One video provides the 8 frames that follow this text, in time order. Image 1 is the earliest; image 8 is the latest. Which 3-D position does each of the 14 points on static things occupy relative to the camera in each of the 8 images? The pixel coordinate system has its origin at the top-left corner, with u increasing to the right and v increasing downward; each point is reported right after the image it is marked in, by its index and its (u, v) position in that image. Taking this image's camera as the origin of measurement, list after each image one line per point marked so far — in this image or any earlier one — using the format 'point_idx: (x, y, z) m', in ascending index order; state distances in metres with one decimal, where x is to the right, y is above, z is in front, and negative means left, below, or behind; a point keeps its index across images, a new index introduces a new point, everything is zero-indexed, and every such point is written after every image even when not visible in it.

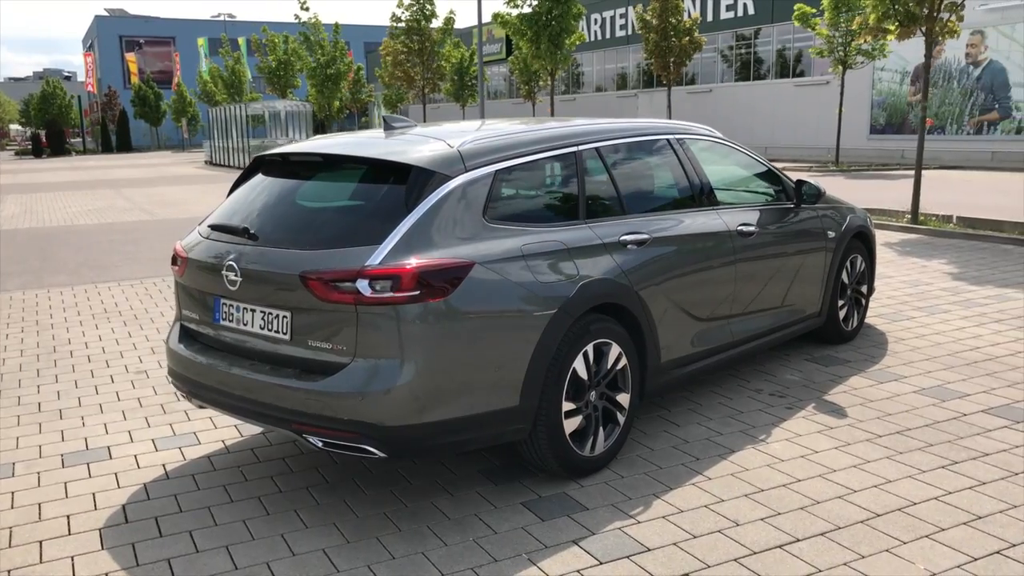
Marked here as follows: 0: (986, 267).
0: (+5.0, +0.2, +9.5) m
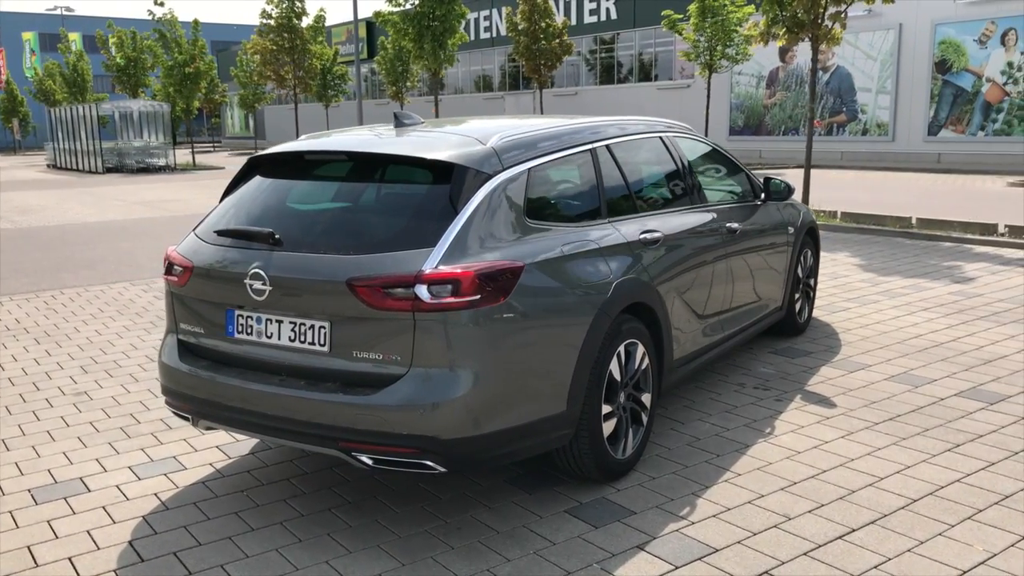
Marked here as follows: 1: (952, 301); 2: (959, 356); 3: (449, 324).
0: (+4.2, +0.3, +10.1) m
1: (+3.9, -0.1, +7.9) m
2: (+3.0, -0.5, +6.1) m
3: (-0.2, -0.1, +3.3) m
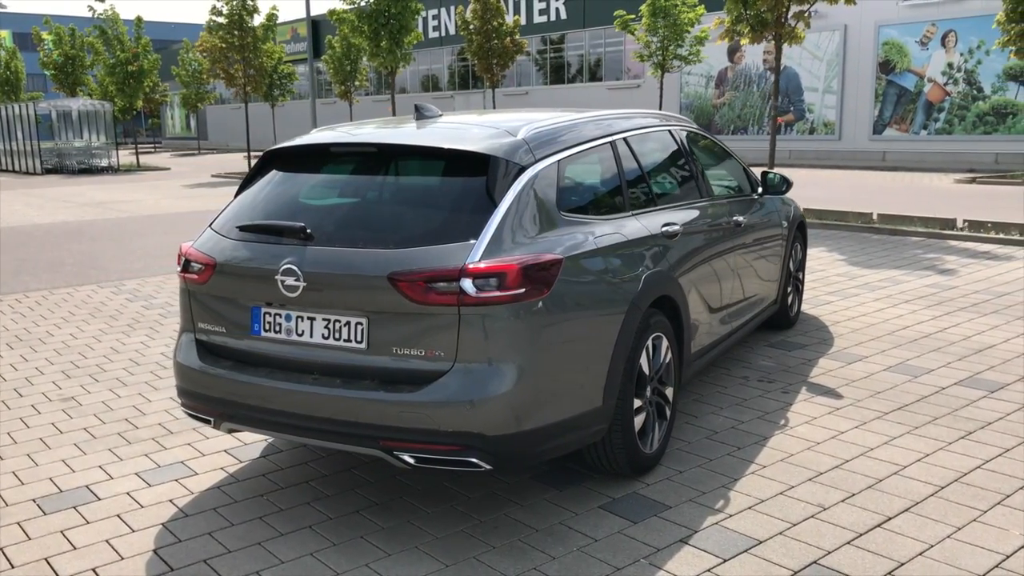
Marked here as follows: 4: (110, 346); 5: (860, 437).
0: (+3.9, +0.4, +10.2) m
1: (+3.7, -0.1, +8.1) m
2: (+3.0, -0.4, +6.2) m
3: (-0.1, -0.1, +3.2) m
4: (-3.0, -0.4, +6.8) m
5: (+1.7, -0.7, +4.5) m
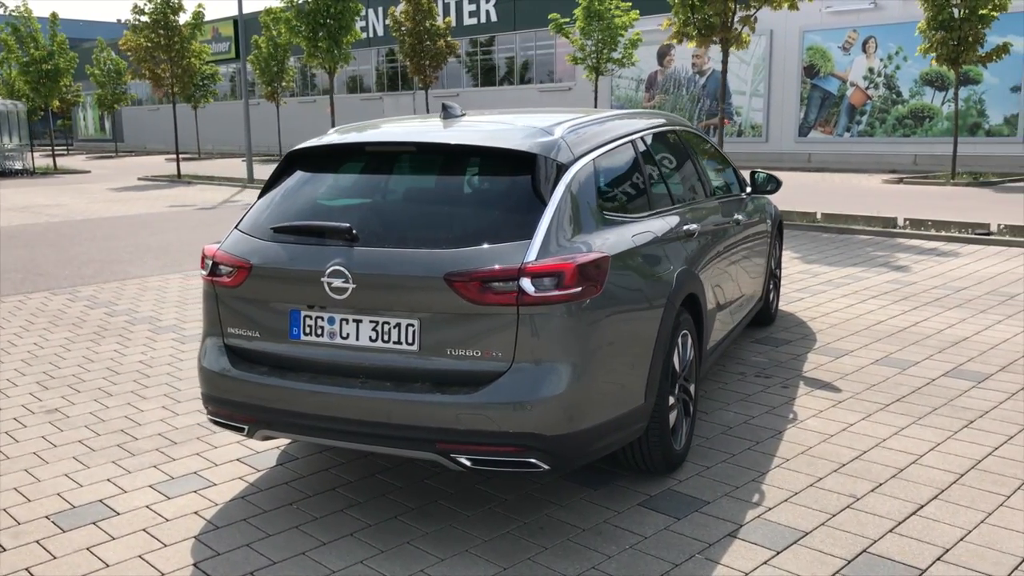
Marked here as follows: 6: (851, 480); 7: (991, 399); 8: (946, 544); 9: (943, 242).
0: (+3.5, +0.4, +10.5) m
1: (+3.5, 0.0, +8.3) m
2: (+3.0, -0.4, +6.5) m
3: (+0.1, -0.1, +3.2) m
4: (-3.1, -0.5, +6.5) m
5: (+1.8, -0.7, +4.7) m
6: (+1.5, -0.9, +4.0) m
7: (+2.7, -0.6, +5.1) m
8: (+1.6, -1.0, +3.4) m
9: (+5.4, +0.6, +11.4) m
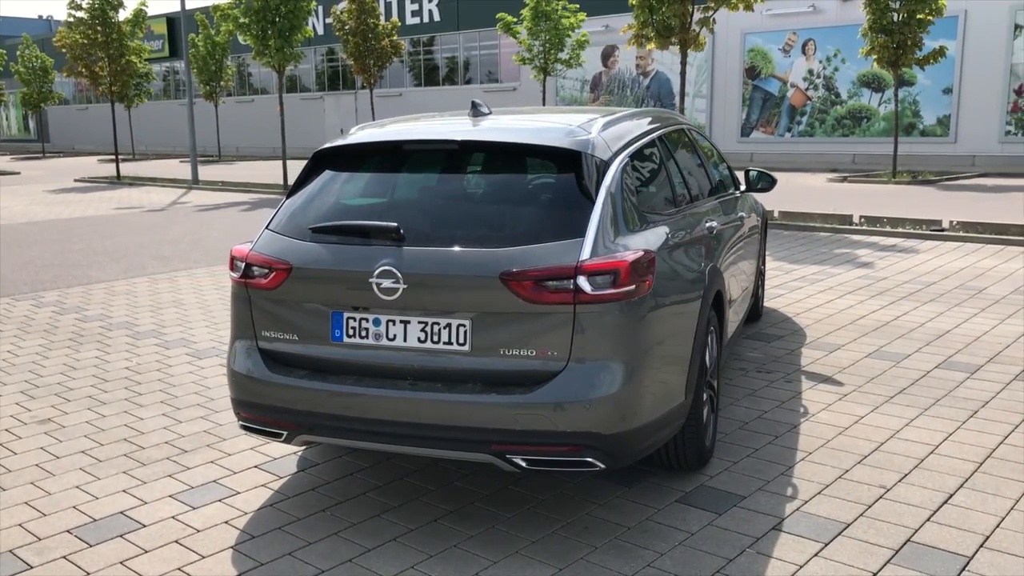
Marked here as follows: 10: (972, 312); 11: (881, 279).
0: (+3.2, +0.5, +10.7) m
1: (+3.4, 0.0, +8.6) m
2: (+3.0, -0.3, +6.7) m
3: (+0.3, -0.1, +3.2) m
4: (-3.1, -0.5, +6.3) m
5: (+1.9, -0.7, +4.8) m
6: (+1.6, -0.8, +4.1) m
7: (+2.8, -0.6, +5.2) m
8: (+1.8, -0.9, +3.5) m
9: (+5.0, +0.6, +11.7) m
10: (+3.7, -0.2, +7.3) m
11: (+3.6, +0.1, +8.9) m
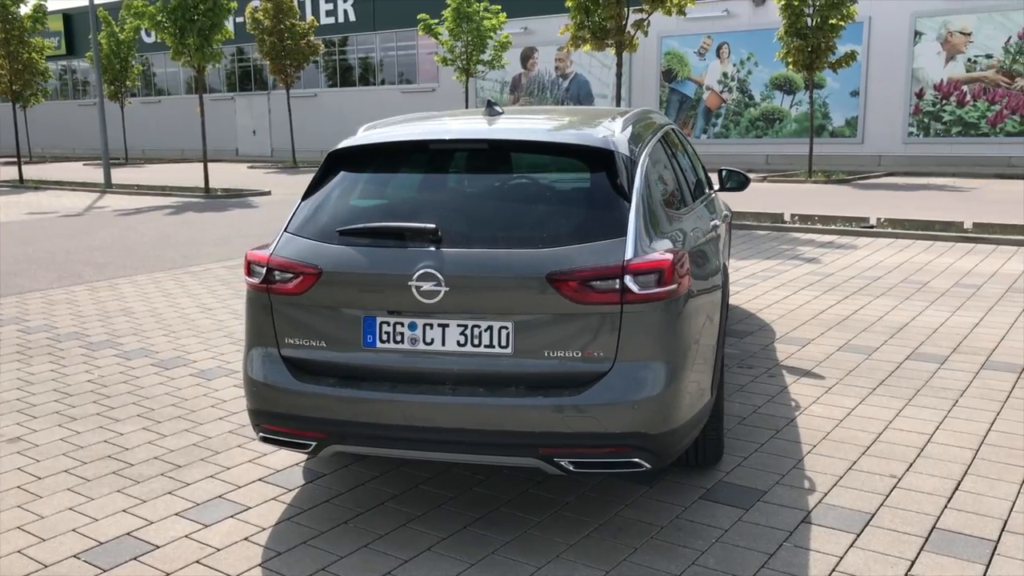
0: (+2.6, +0.5, +11.0) m
1: (+3.0, +0.1, +8.8) m
2: (+2.8, -0.3, +6.9) m
3: (+0.5, -0.1, +3.2) m
4: (-3.2, -0.6, +5.9) m
5: (+1.9, -0.7, +4.9) m
6: (+1.7, -0.8, +4.2) m
7: (+2.7, -0.5, +5.5) m
8: (+1.9, -0.9, +3.6) m
9: (+4.3, +0.7, +12.1) m
10: (+3.5, -0.1, +7.6) m
11: (+3.2, +0.1, +9.2) m
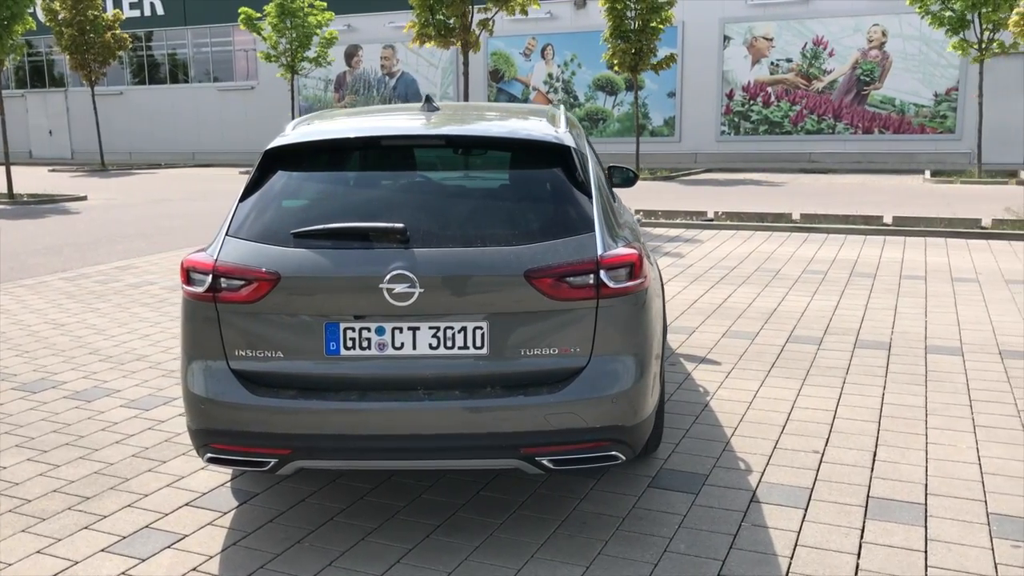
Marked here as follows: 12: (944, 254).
0: (+0.9, +0.6, +11.3) m
1: (+1.7, +0.2, +9.2) m
2: (+1.9, -0.2, +7.3) m
3: (+0.4, -0.1, +3.2) m
4: (-3.8, -0.7, +5.2) m
5: (+1.5, -0.6, +5.2) m
6: (+1.4, -0.7, +4.4) m
7: (+2.1, -0.5, +5.9) m
8: (+1.8, -0.8, +3.9) m
9: (+2.4, +0.8, +12.7) m
10: (+2.4, 0.0, +8.1) m
11: (+1.9, +0.2, +9.6) m
12: (+4.7, +0.4, +9.9) m
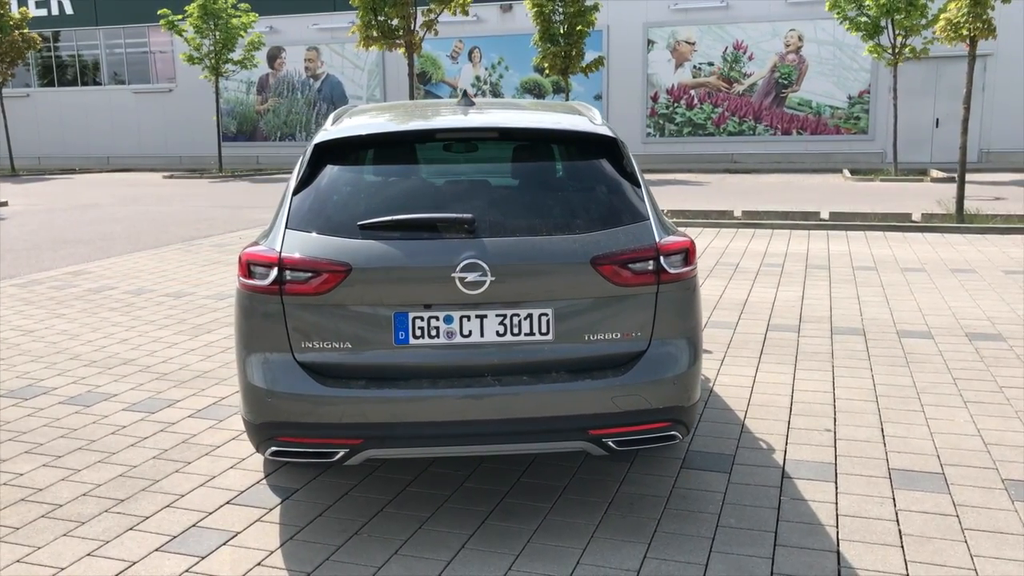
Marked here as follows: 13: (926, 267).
0: (+0.4, +0.6, +11.4) m
1: (+1.4, +0.2, +9.4) m
2: (+1.7, -0.1, +7.5) m
3: (+0.6, 0.0, +3.4) m
4: (-3.7, -0.7, +4.9) m
5: (+1.5, -0.5, +5.4) m
6: (+1.5, -0.7, +4.6) m
7: (+2.1, -0.4, +6.2) m
8: (+1.9, -0.8, +4.2) m
9: (+1.7, +0.9, +13.0) m
10: (+2.2, 0.0, +8.4) m
11: (+1.5, +0.3, +9.9) m
12: (+4.3, +0.5, +10.4) m
13: (+4.2, +0.2, +9.1) m
